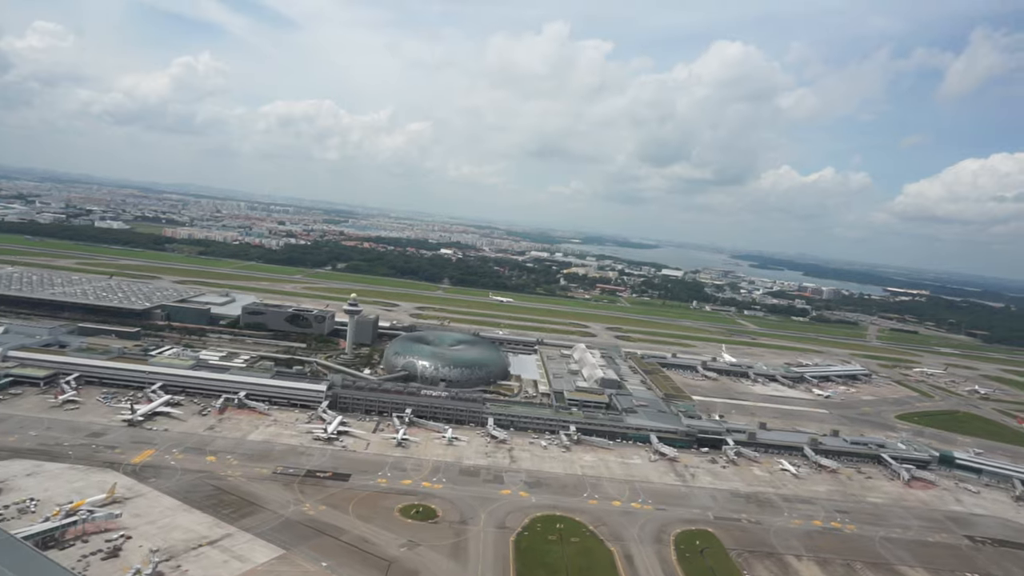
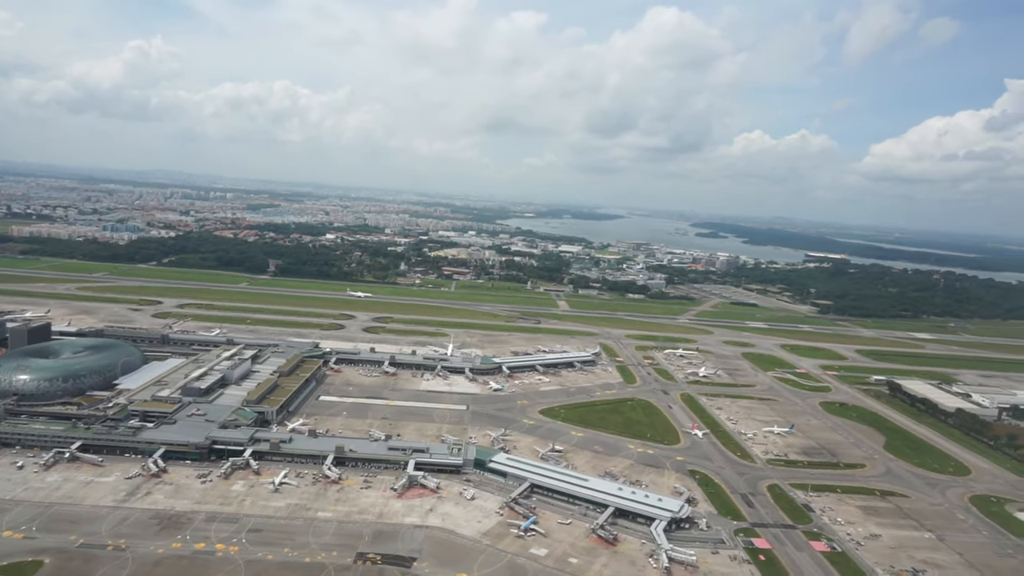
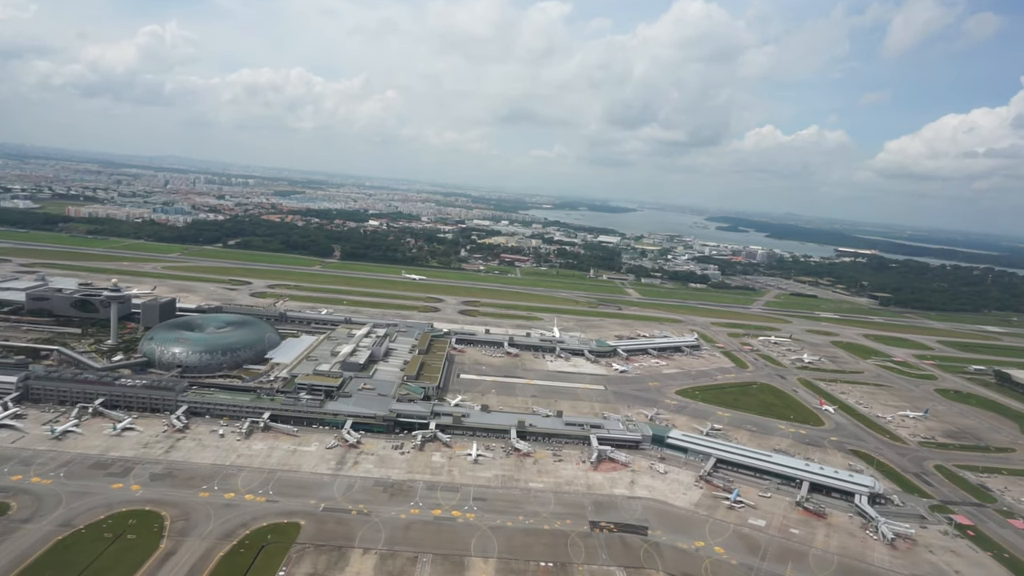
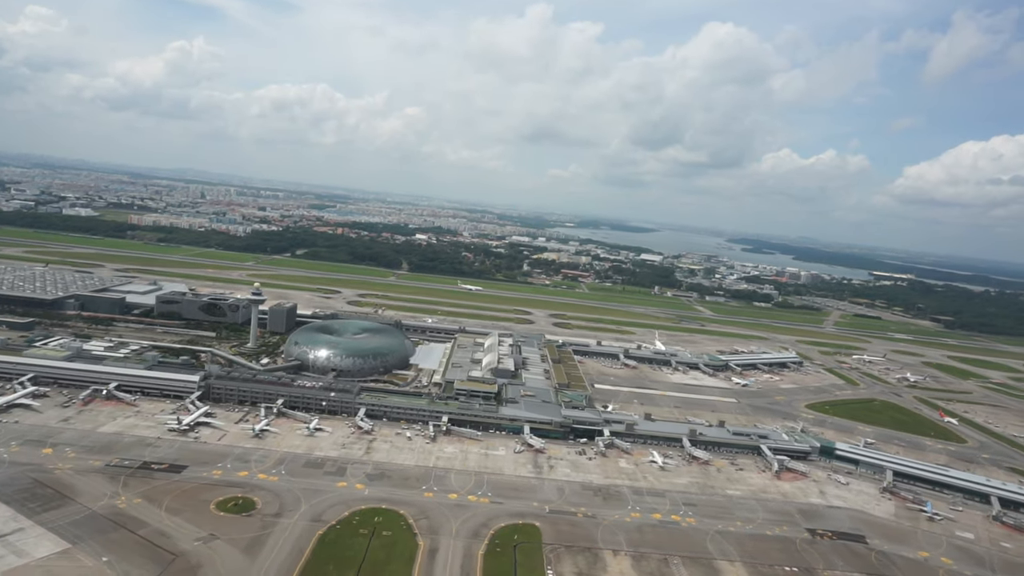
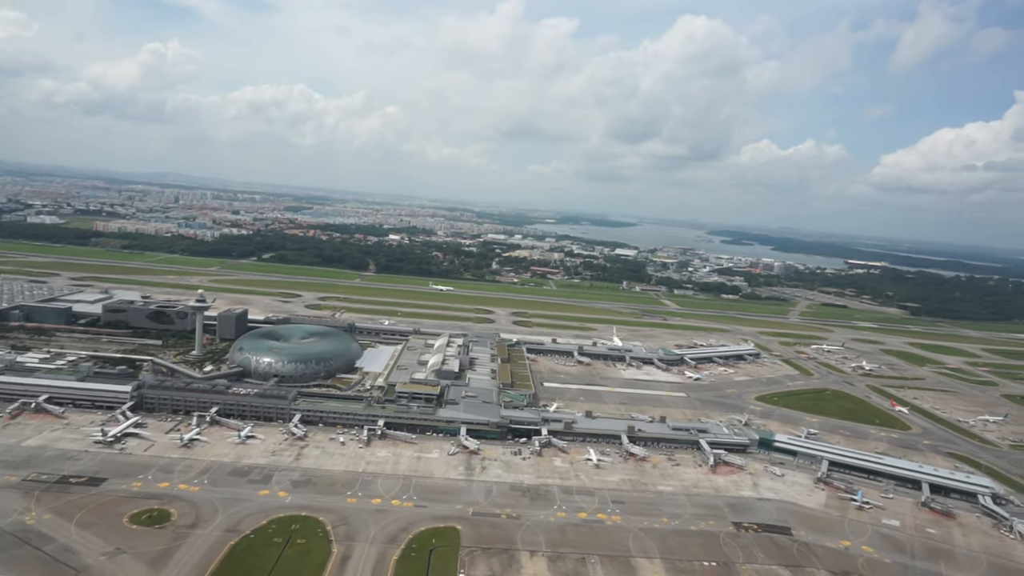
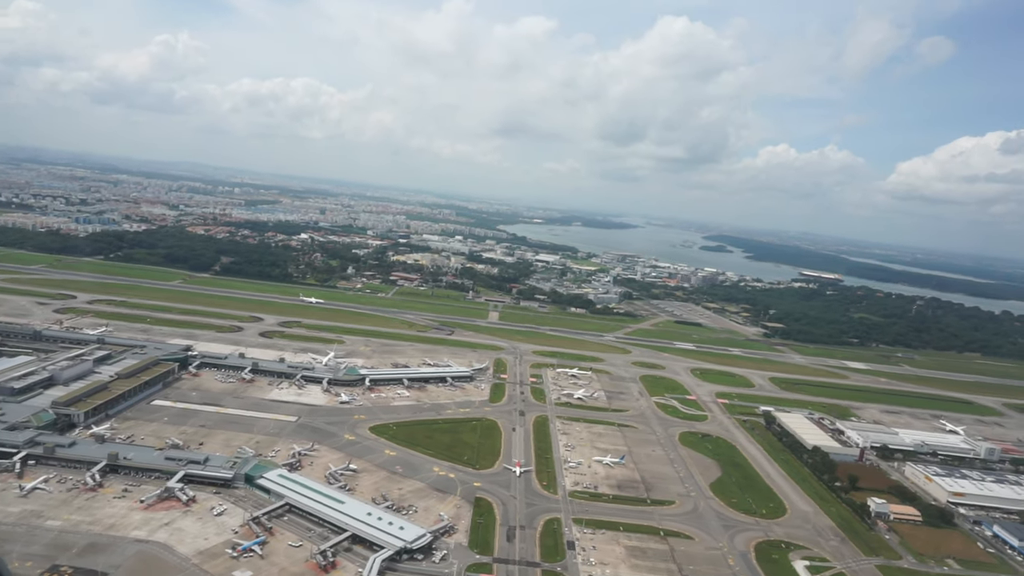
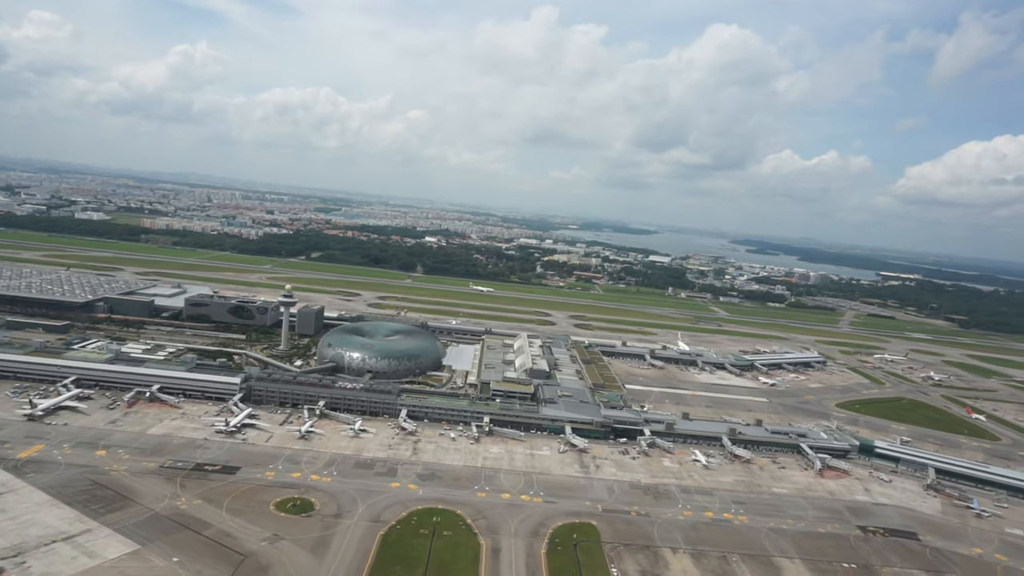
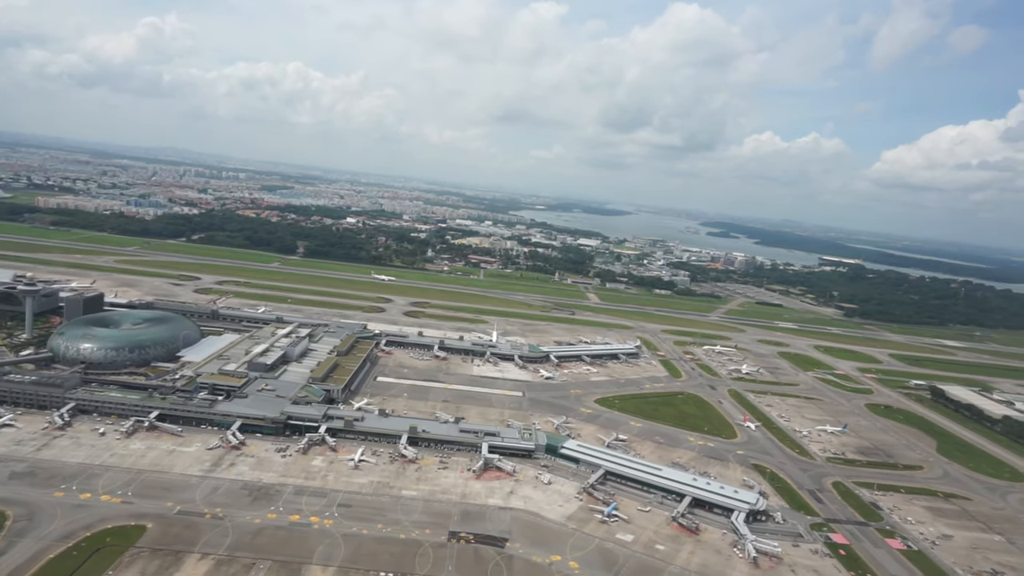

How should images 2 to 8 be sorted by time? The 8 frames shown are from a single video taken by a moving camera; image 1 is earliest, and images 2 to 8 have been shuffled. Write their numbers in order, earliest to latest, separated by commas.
7, 4, 5, 3, 8, 2, 6
